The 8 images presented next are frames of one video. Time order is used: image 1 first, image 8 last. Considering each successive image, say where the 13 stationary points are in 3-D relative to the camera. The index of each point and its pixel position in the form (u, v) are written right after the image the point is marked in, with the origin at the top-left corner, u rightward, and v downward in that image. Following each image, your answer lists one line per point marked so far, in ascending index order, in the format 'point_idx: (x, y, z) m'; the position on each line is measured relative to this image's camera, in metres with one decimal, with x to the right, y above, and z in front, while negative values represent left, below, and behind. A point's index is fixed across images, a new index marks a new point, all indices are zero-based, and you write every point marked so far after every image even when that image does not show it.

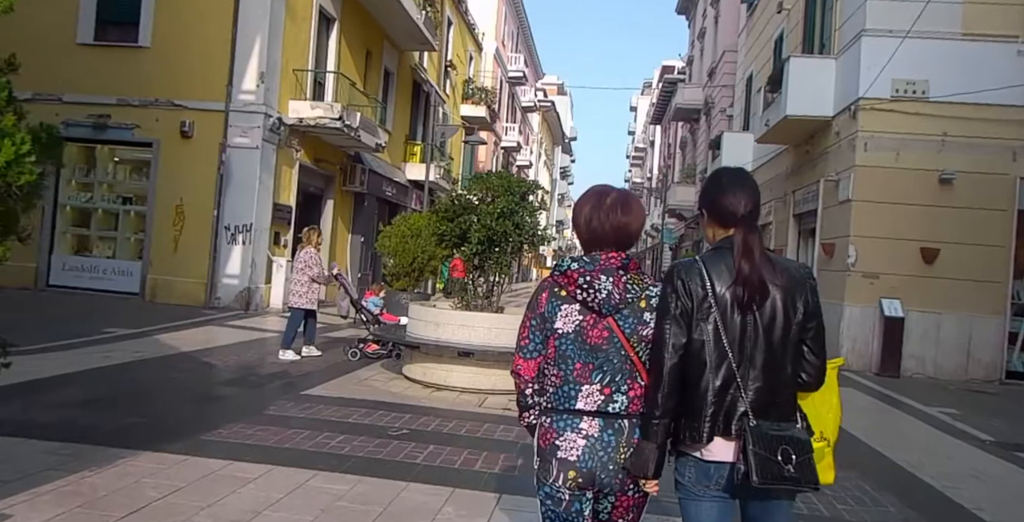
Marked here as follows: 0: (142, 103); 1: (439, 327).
0: (-7.8, +3.3, +14.4) m
1: (-0.8, -0.7, +7.7) m
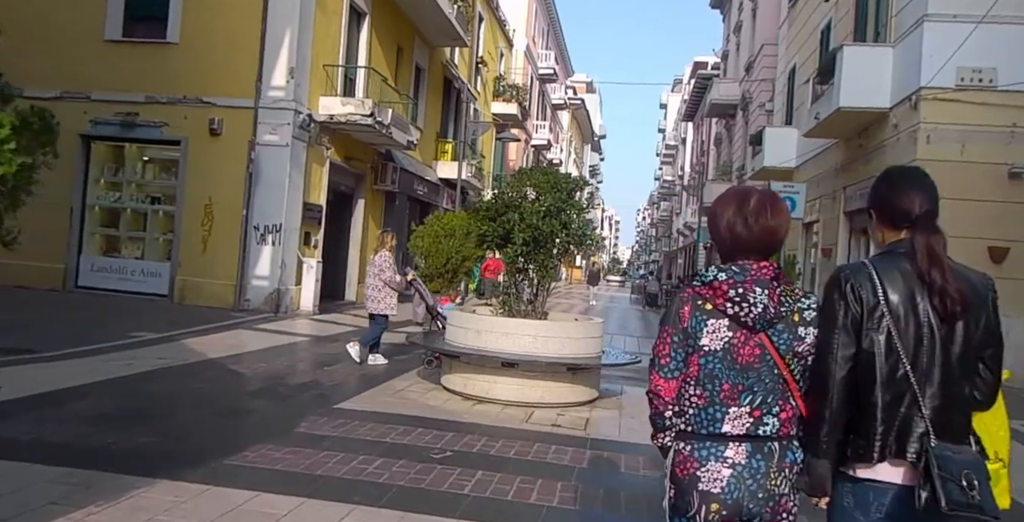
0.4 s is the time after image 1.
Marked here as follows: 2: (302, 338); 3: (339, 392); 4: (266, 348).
0: (-7.1, +3.3, +14.1) m
1: (-0.3, -0.8, +7.1) m
2: (-3.5, -1.3, +11.4) m
3: (-1.8, -1.4, +7.2) m
4: (-3.6, -1.3, +9.9) m
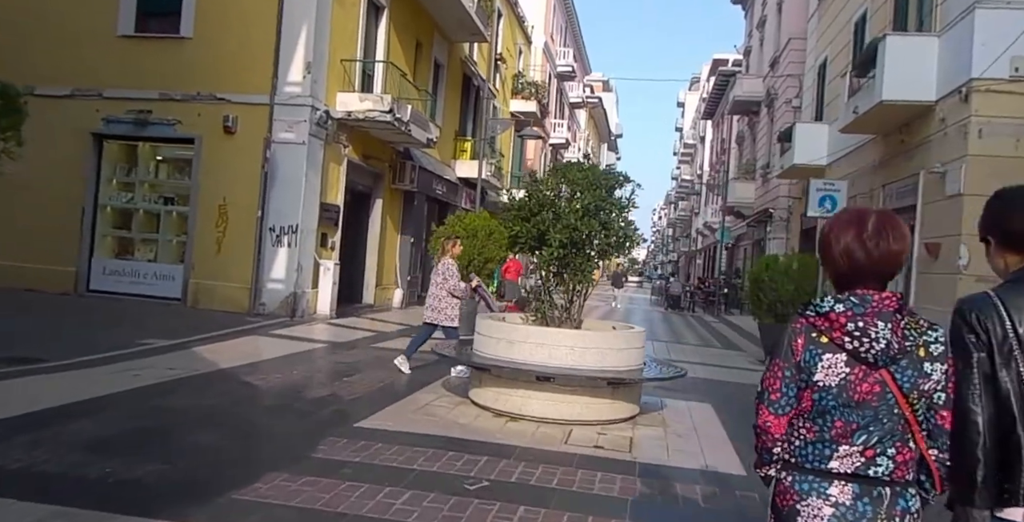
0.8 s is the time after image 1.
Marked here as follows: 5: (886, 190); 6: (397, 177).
0: (-6.6, +3.3, +13.6) m
1: (0.0, -0.8, +6.5) m
2: (-3.1, -1.3, +10.9) m
3: (-1.5, -1.4, +6.6) m
4: (-3.2, -1.3, +9.4) m
5: (+8.6, +1.6, +15.6) m
6: (-3.0, +2.2, +17.5) m
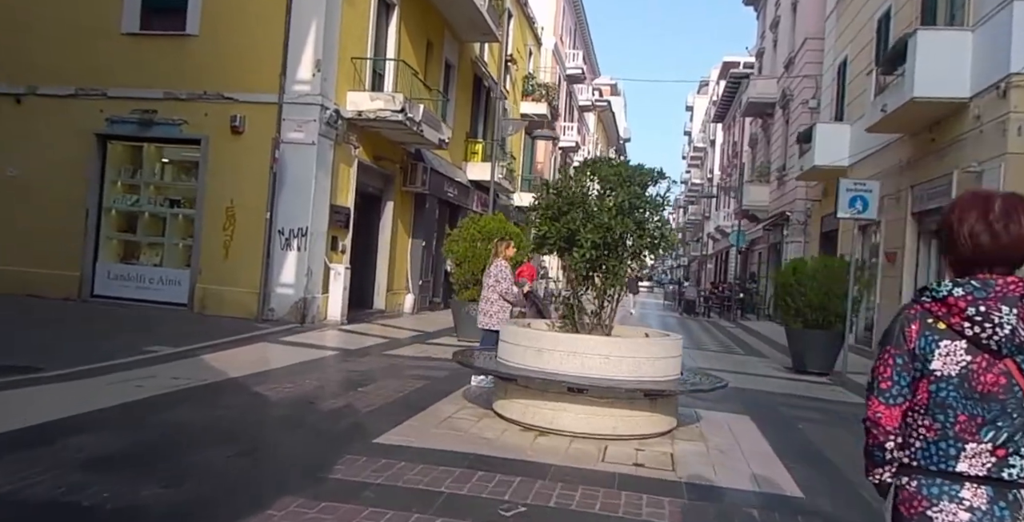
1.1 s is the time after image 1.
0: (-6.3, +3.2, +13.3) m
1: (+0.3, -0.8, +6.0) m
2: (-2.8, -1.4, +10.5) m
3: (-1.2, -1.4, +6.2) m
4: (-2.9, -1.4, +8.9) m
5: (+8.9, +1.6, +15.1) m
6: (-2.6, +2.1, +17.1) m
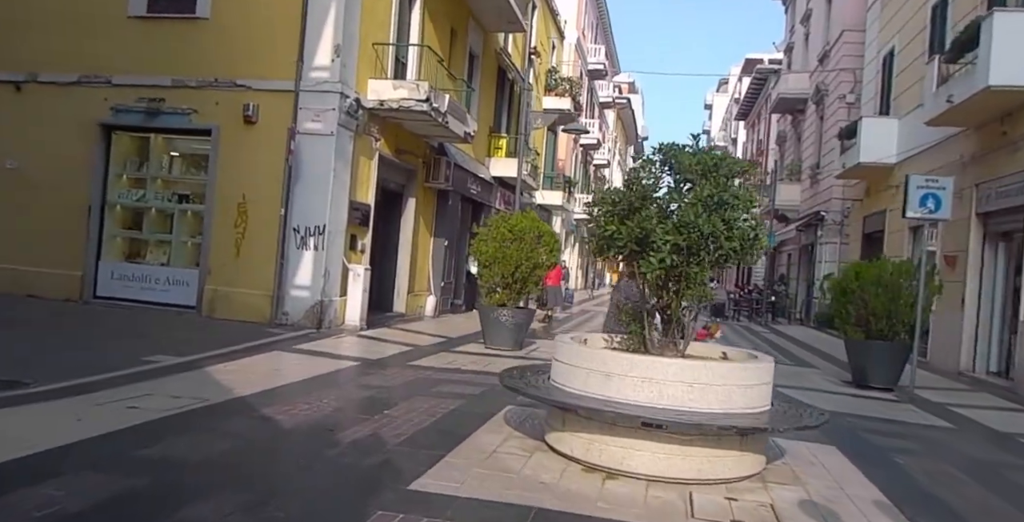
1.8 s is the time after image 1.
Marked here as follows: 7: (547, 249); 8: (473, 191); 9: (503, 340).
0: (-5.7, +3.2, +12.3) m
1: (+0.7, -0.9, +5.0) m
2: (-2.3, -1.4, +9.5) m
3: (-0.8, -1.5, +5.2) m
4: (-2.4, -1.4, +8.0) m
5: (+9.6, +1.5, +13.9) m
6: (-1.9, +2.0, +16.1) m
7: (+0.6, +0.2, +12.2) m
8: (-1.1, +1.9, +18.7) m
9: (-0.1, -1.4, +12.0) m
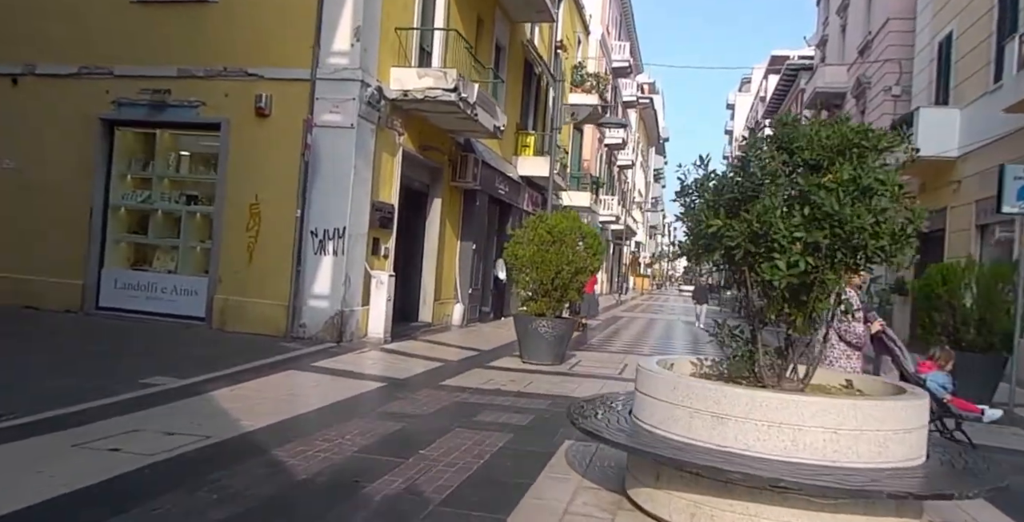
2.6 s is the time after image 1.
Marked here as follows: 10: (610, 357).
0: (-5.0, +3.1, +11.3) m
1: (+1.2, -0.9, +3.8) m
2: (-1.7, -1.5, +8.4) m
3: (-0.3, -1.5, +4.0) m
4: (-1.9, -1.4, +6.8) m
5: (+10.2, +1.5, +12.5) m
6: (-1.2, +1.9, +14.9) m
7: (+1.3, +0.1, +11.0) m
8: (-0.3, +1.8, +17.5) m
9: (+0.5, -1.5, +10.8) m
10: (+1.7, -1.7, +12.2) m
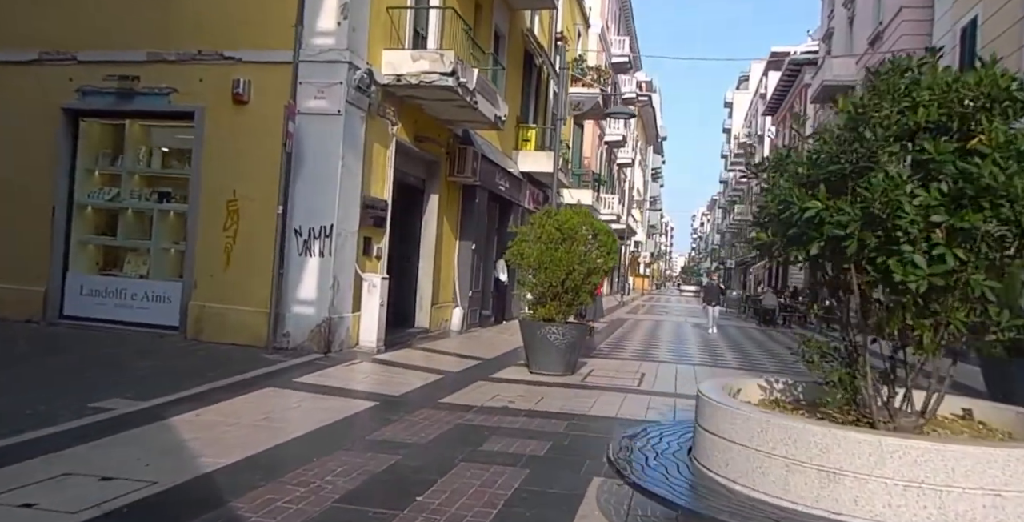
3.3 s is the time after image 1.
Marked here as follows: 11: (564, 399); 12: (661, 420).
0: (-5.0, +3.0, +10.3) m
1: (+1.3, -0.9, +2.7) m
2: (-1.6, -1.5, +7.3) m
3: (-0.2, -1.5, +3.0) m
4: (-1.7, -1.5, +5.8) m
5: (+10.3, +1.5, +11.5) m
6: (-1.2, +1.9, +13.9) m
7: (+1.4, +0.1, +9.9) m
8: (-0.2, +1.8, +16.5) m
9: (+0.6, -1.5, +9.8) m
10: (+1.8, -1.7, +11.2) m
11: (+0.6, -1.6, +7.8) m
12: (+1.5, -1.6, +6.8) m
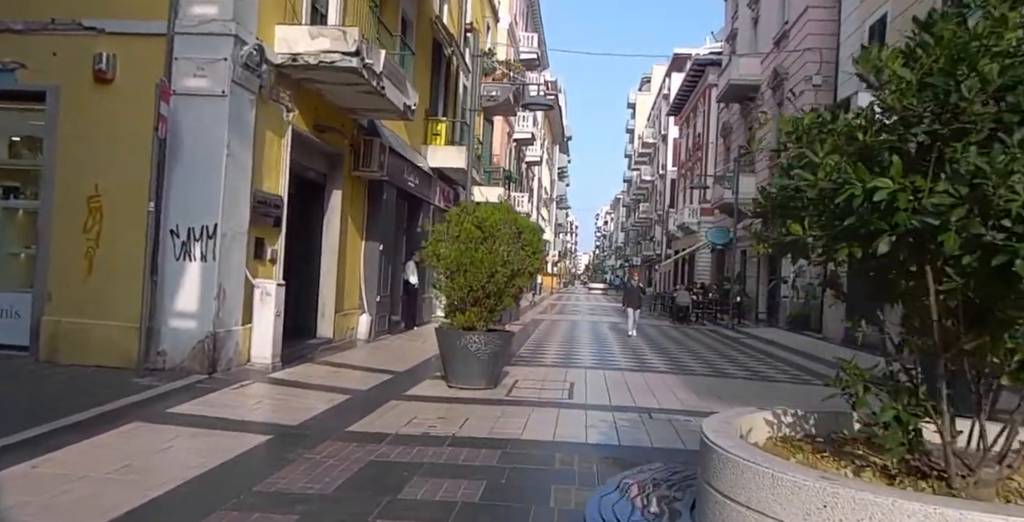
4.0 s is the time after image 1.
0: (-6.1, +2.9, +8.5) m
1: (+1.2, -0.9, +2.0) m
2: (-2.3, -1.5, +6.1) m
3: (-0.3, -1.5, +2.0) m
4: (-2.3, -1.5, +4.6) m
5: (+8.9, +1.6, +11.9) m
6: (-2.8, +1.9, +12.7) m
7: (+0.2, +0.1, +9.1) m
8: (-2.3, +1.8, +15.4) m
9: (-0.5, -1.5, +8.9) m
10: (+0.5, -1.7, +10.4) m
11: (-0.2, -1.6, +6.9) m
12: (+0.8, -1.6, +6.1) m
